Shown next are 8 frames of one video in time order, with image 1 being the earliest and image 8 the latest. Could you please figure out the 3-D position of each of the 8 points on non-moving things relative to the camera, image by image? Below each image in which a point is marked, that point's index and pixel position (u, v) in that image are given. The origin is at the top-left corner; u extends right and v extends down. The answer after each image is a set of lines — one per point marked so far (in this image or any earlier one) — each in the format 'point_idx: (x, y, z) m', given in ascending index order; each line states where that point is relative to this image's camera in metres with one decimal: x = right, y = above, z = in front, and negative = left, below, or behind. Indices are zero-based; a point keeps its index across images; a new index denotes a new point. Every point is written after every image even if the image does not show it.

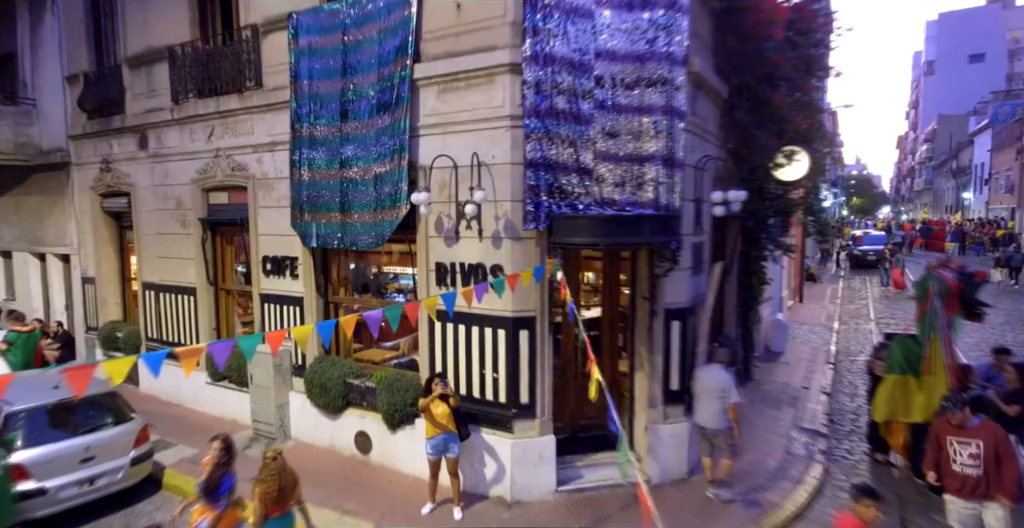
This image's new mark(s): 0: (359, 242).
0: (-1.9, +0.3, +8.3) m
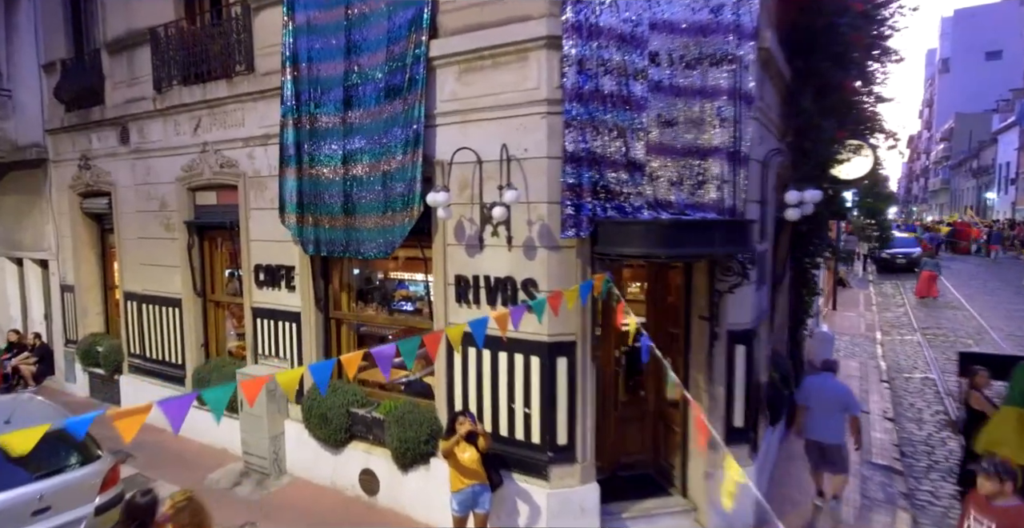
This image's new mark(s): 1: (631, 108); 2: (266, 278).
0: (-1.6, +0.1, +7.1) m
1: (+1.1, +1.4, +6.0) m
2: (-3.2, -0.2, +8.4) m
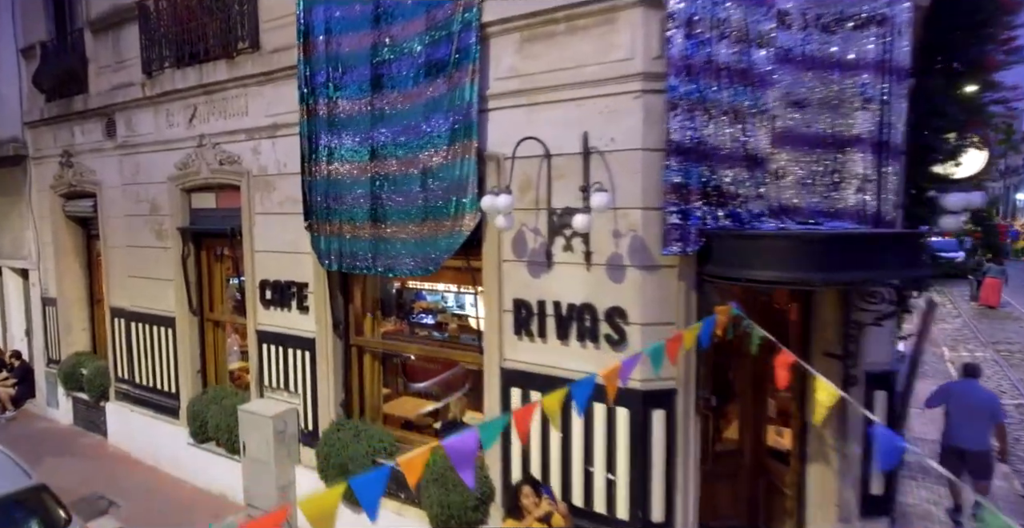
0: (-1.0, 0.0, +5.7) m
1: (+1.7, +1.3, +4.6) m
2: (-2.6, -0.3, +7.0) m
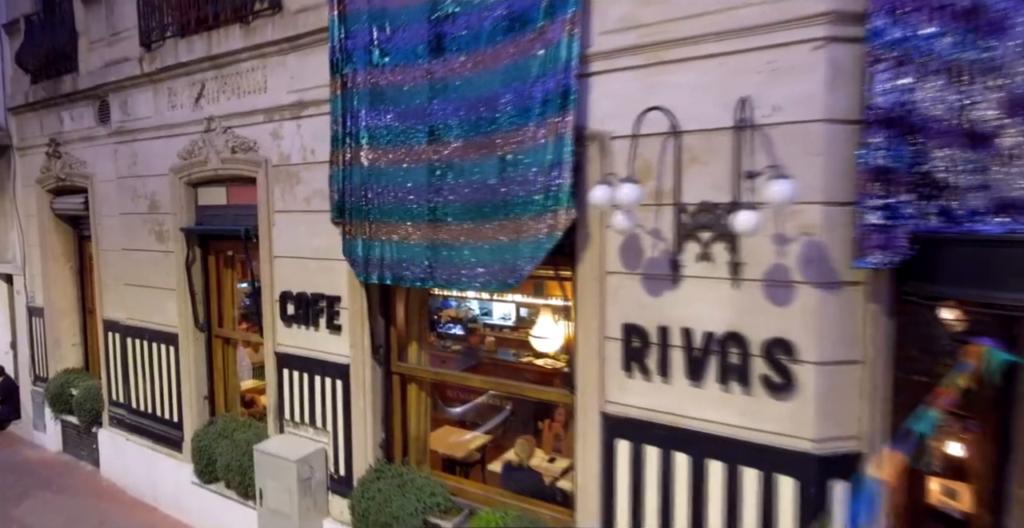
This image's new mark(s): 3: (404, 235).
0: (-0.3, -0.1, +4.4) m
1: (+2.4, +1.2, +3.3) m
2: (-1.9, -0.4, +5.7) m
3: (-0.8, +0.2, +4.7) m
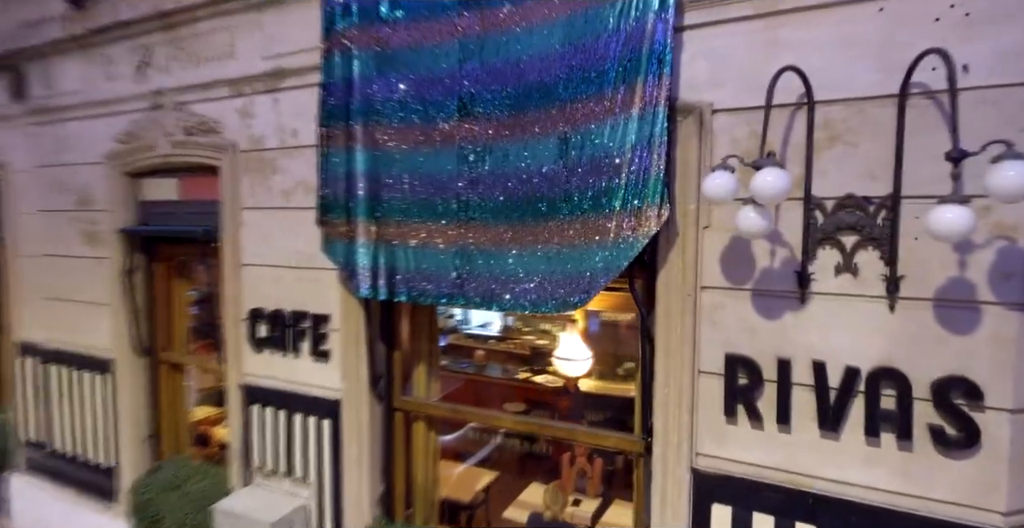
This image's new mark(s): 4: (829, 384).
0: (0.0, -0.2, +3.4) m
1: (+2.7, +1.1, +2.5) m
2: (-1.7, -0.5, +4.5) m
3: (-0.5, +0.2, +3.7) m
4: (+1.4, -0.5, +2.9) m
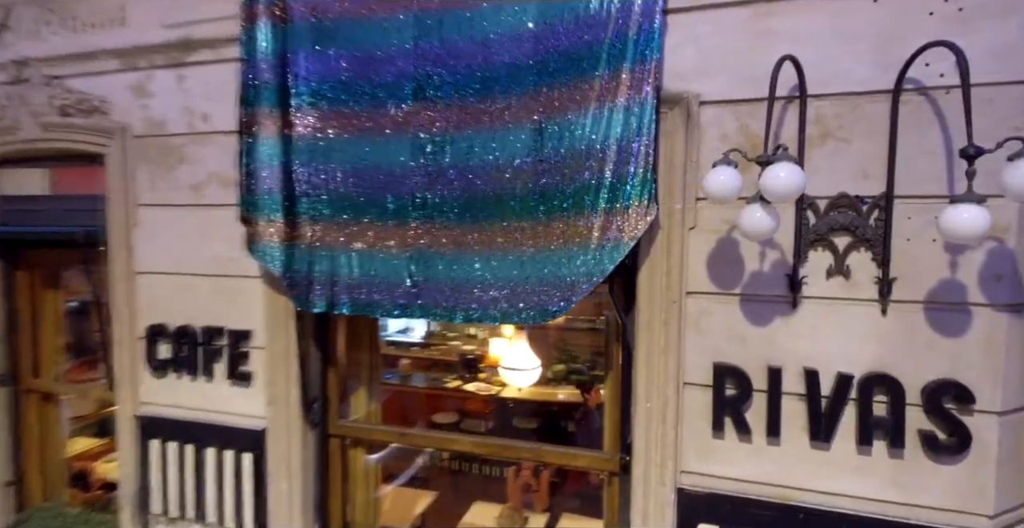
0: (-0.2, -0.2, +3.0) m
1: (+2.7, +1.1, +2.6) m
2: (-2.0, -0.5, +3.8) m
3: (-0.7, +0.1, +3.2) m
4: (+1.3, -0.5, +2.8) m
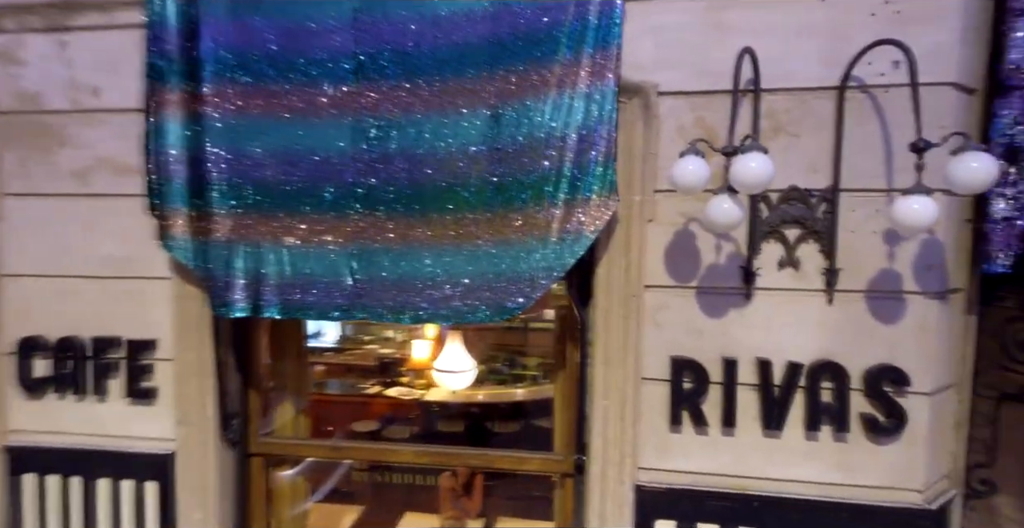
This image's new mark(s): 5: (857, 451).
0: (-0.4, -0.2, +2.8) m
1: (+2.5, +1.2, +2.9) m
2: (-2.3, -0.5, +3.3) m
3: (-0.9, +0.1, +2.9) m
4: (+1.1, -0.5, +2.8) m
5: (+1.5, -0.8, +2.8) m
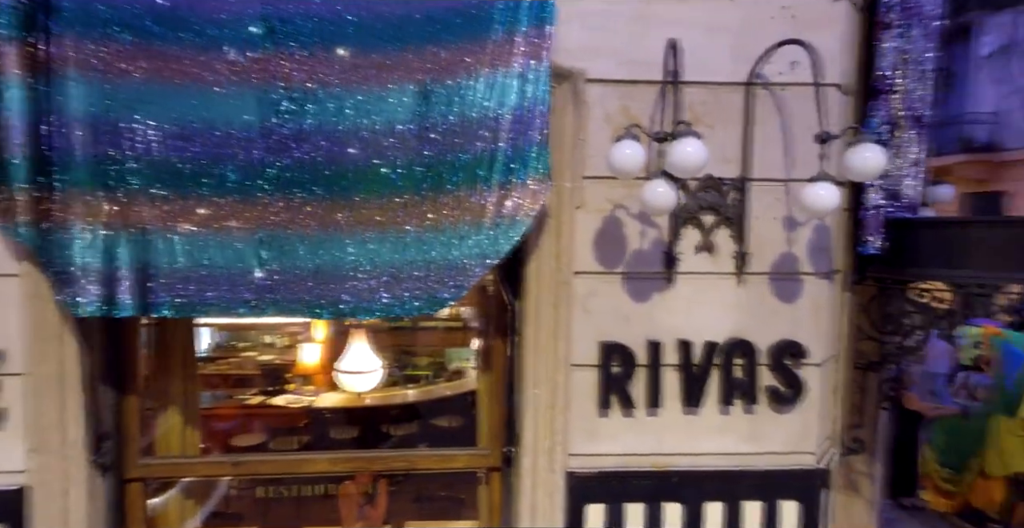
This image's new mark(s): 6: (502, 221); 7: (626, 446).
0: (-0.6, -0.1, +2.6) m
1: (+2.1, +1.3, +3.4) m
2: (-2.6, -0.5, +2.5) m
3: (-1.2, +0.2, +2.5) m
4: (+0.8, -0.4, +3.0) m
5: (+1.2, -0.7, +3.1) m
6: (0.0, +0.2, +2.6) m
7: (+0.5, -0.8, +3.0) m
